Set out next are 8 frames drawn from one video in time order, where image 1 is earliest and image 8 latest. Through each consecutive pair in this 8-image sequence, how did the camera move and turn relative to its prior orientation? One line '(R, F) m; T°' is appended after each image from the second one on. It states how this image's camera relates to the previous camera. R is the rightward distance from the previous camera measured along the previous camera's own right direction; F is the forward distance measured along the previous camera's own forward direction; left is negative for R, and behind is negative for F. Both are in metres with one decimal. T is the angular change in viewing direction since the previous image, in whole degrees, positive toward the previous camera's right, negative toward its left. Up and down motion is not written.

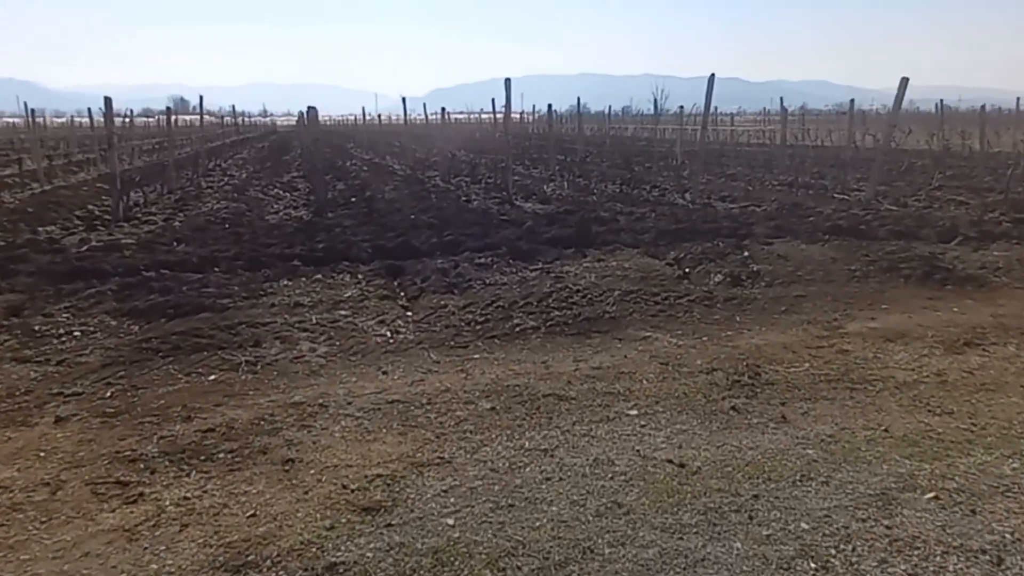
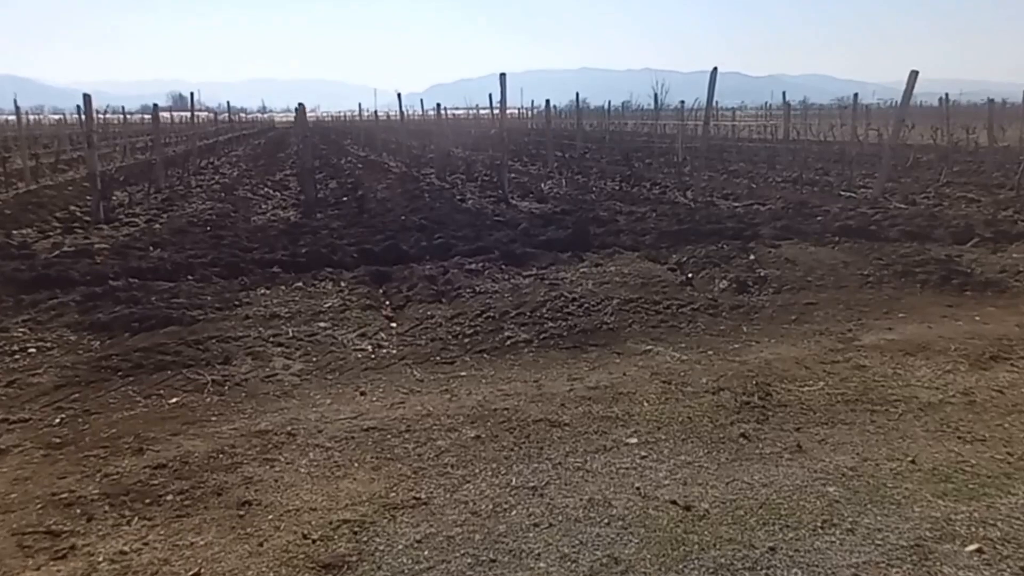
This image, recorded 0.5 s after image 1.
(+0.1, +0.6) m; 0°
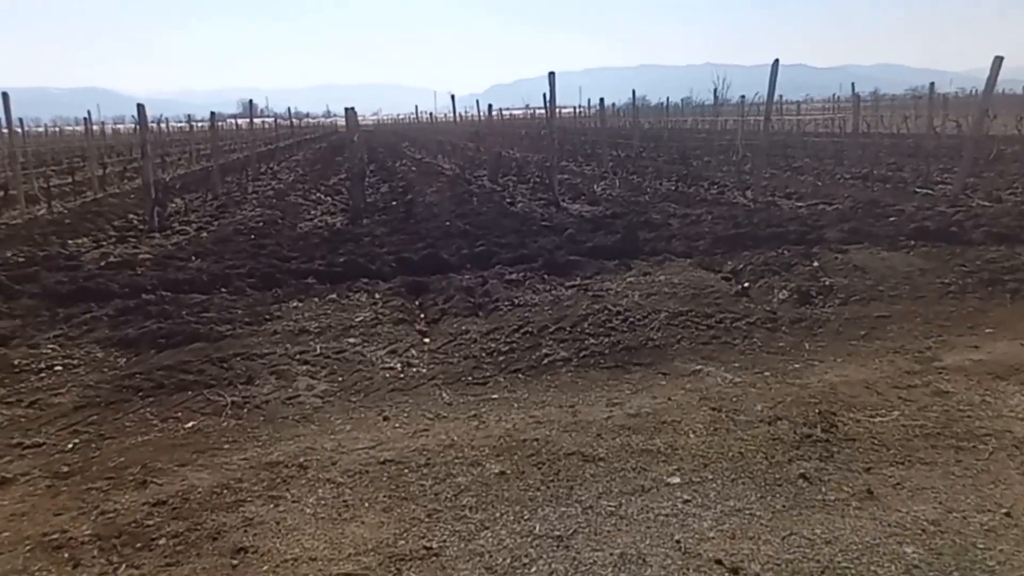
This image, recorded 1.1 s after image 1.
(+0.2, +0.6) m; -5°
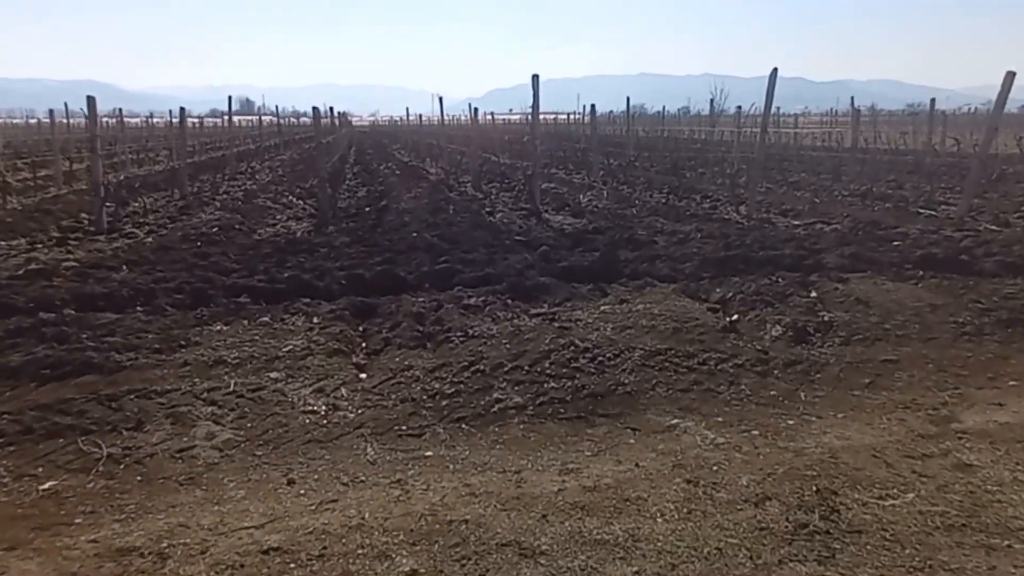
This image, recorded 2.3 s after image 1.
(+0.4, +1.1) m; +1°
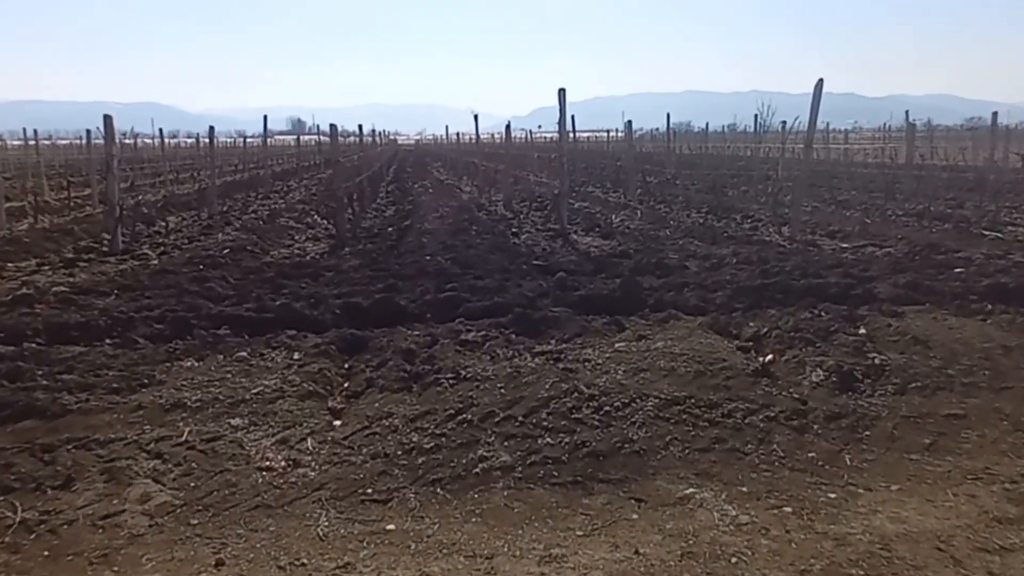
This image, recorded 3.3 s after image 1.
(+0.4, +0.9) m; -4°
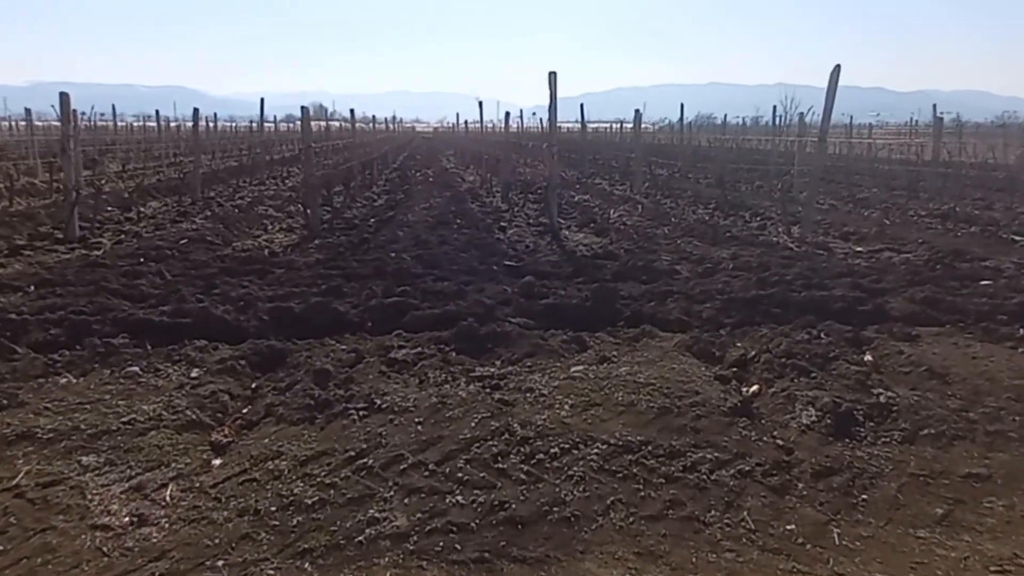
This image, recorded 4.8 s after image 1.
(+0.7, +1.2) m; -1°
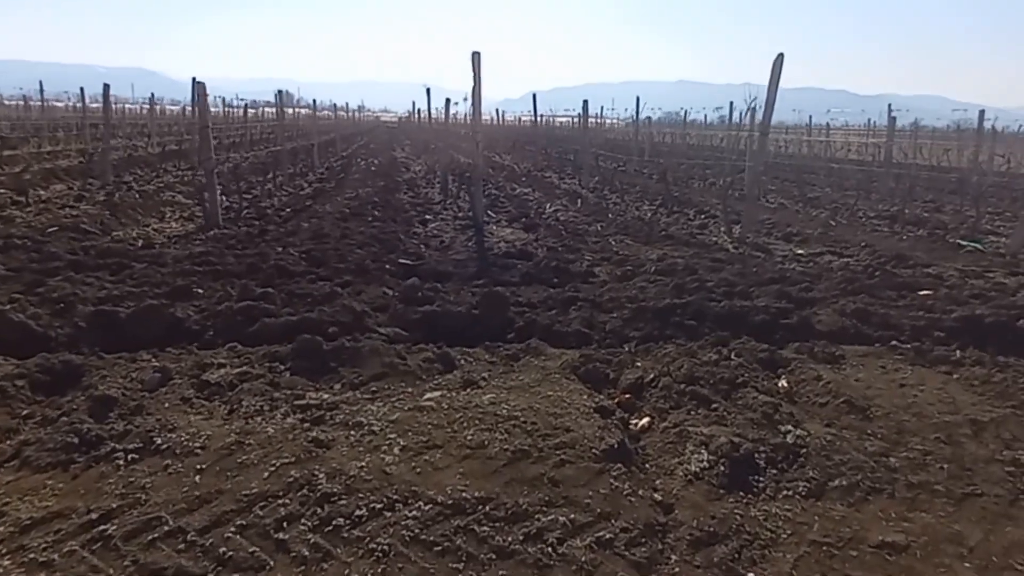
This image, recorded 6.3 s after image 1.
(+0.9, +1.1) m; +3°
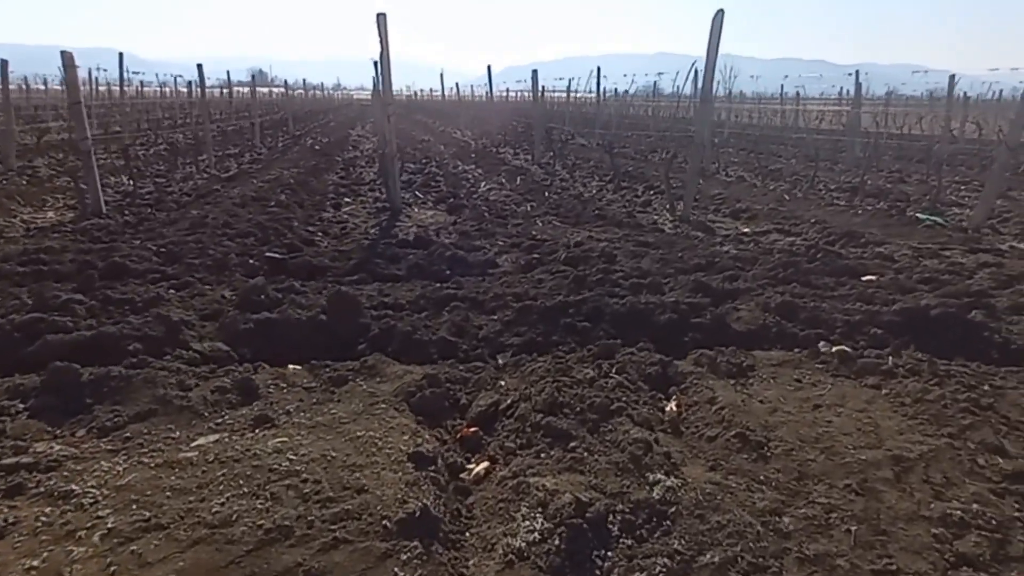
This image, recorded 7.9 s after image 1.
(+1.1, +1.2) m; +1°
